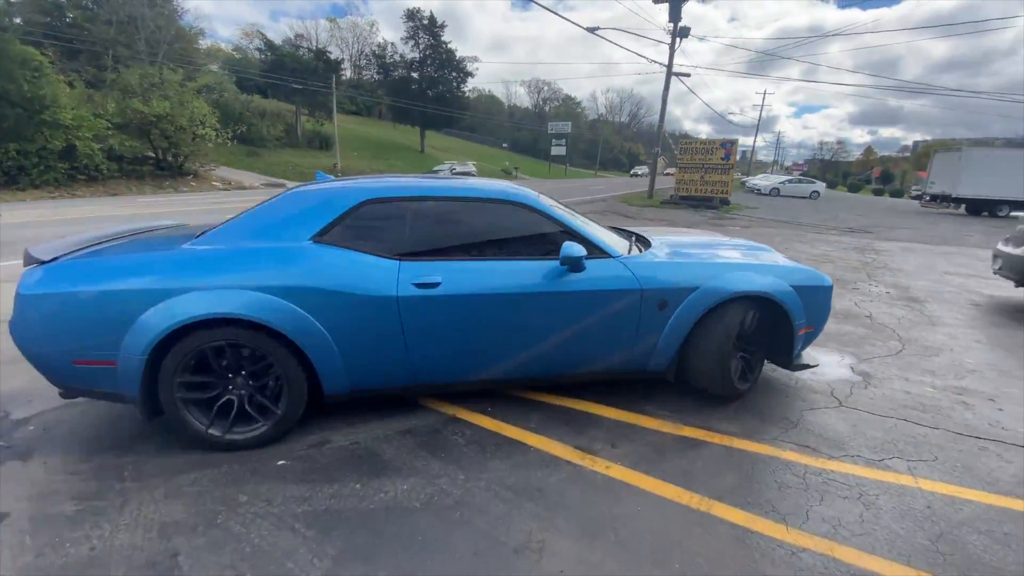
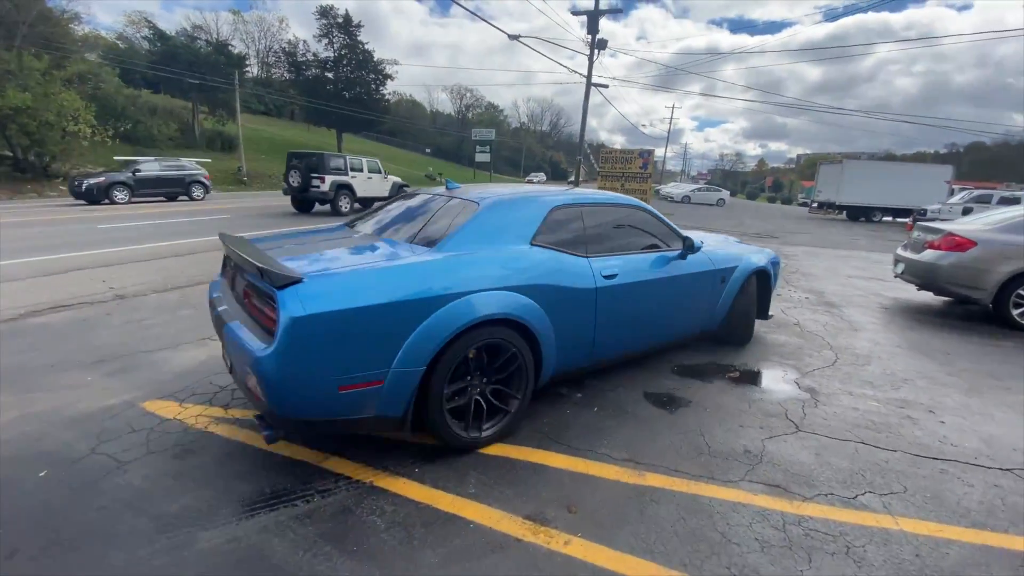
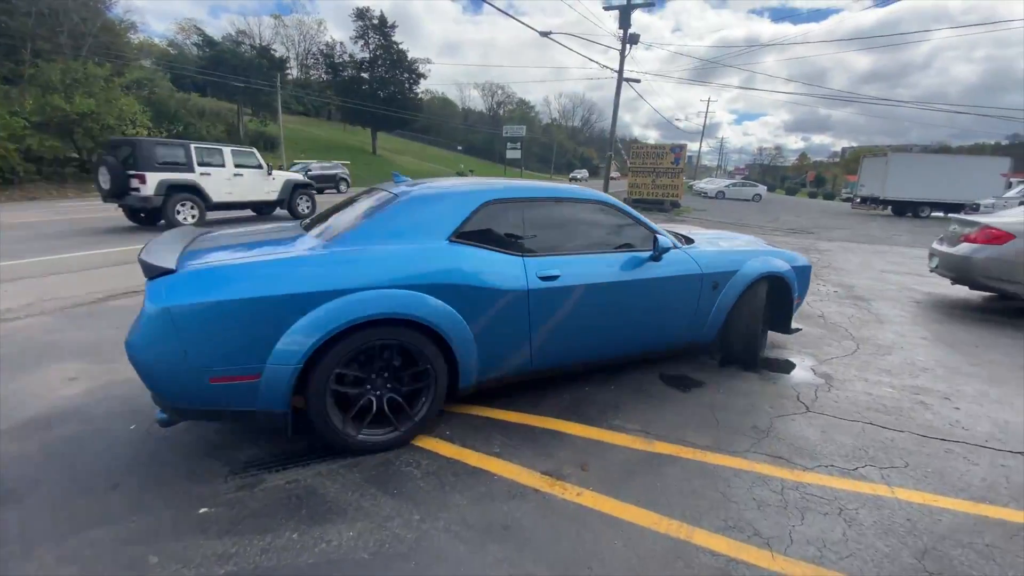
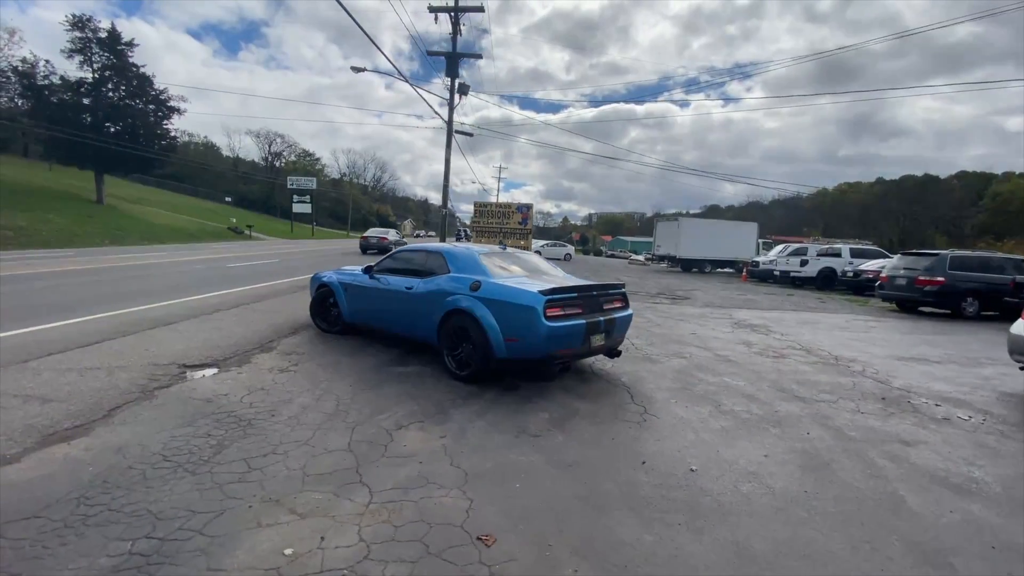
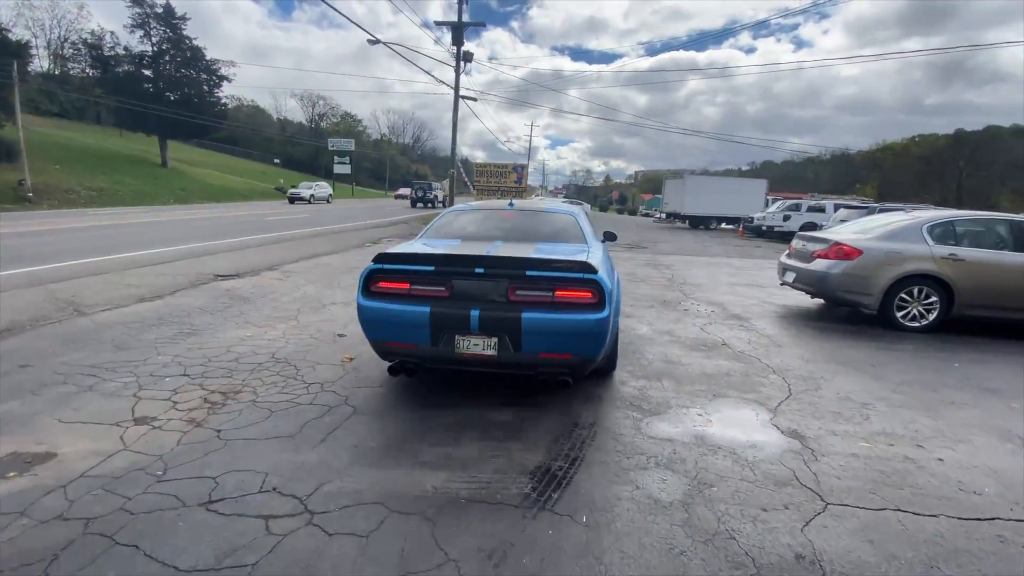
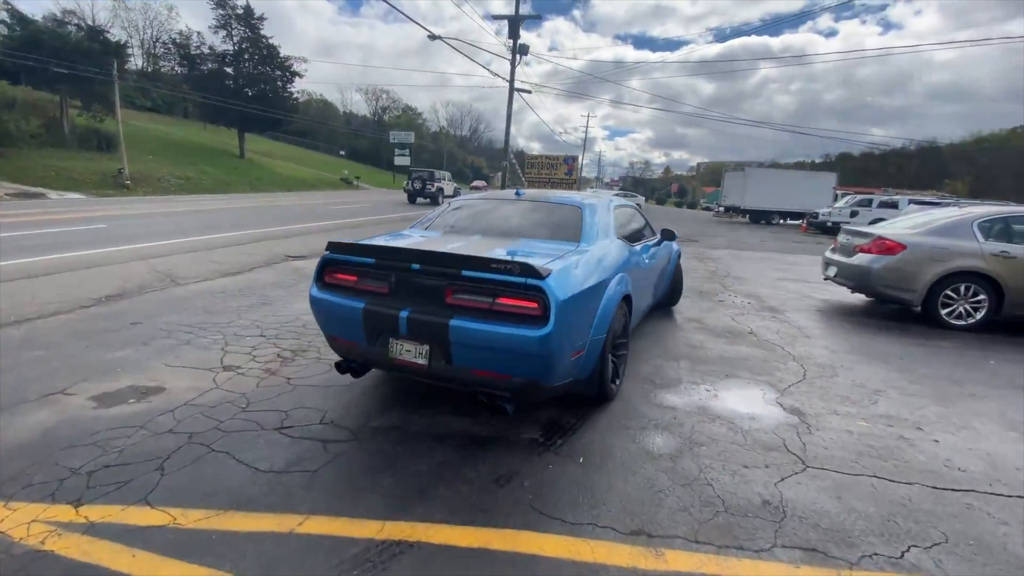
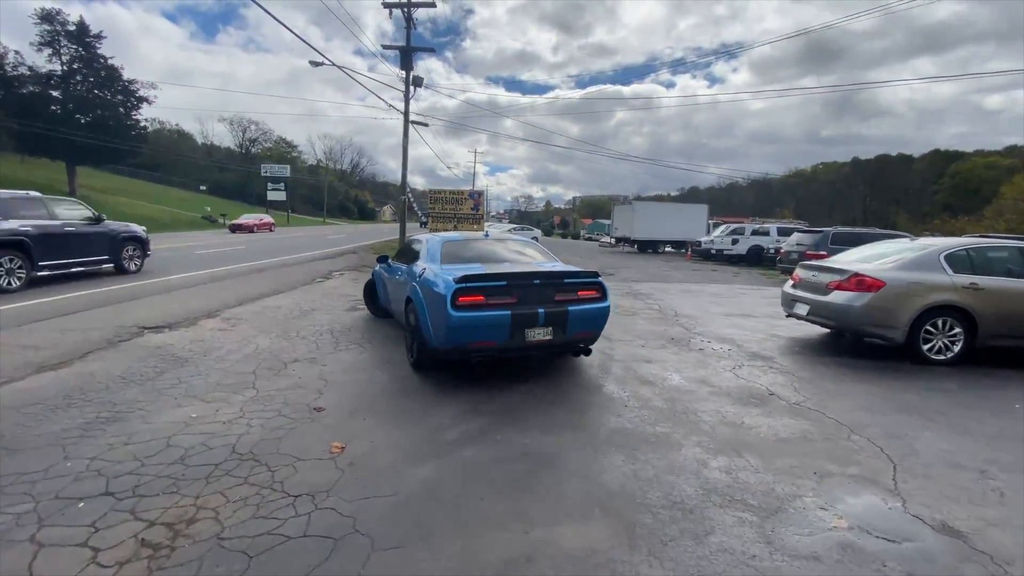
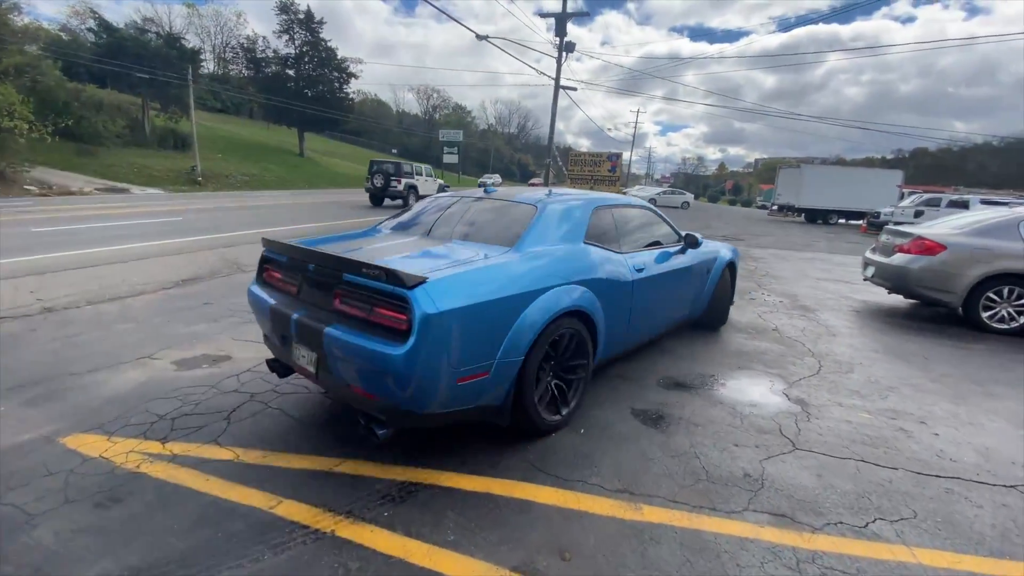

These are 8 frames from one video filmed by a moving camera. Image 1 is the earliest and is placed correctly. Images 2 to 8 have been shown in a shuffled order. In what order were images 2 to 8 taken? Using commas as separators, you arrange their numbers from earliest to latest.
3, 2, 8, 6, 5, 7, 4
